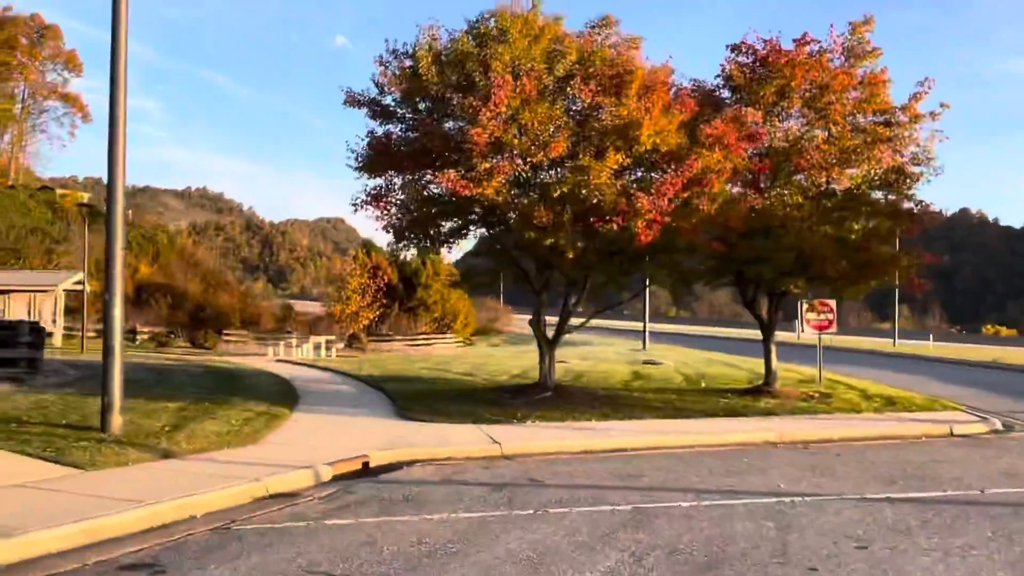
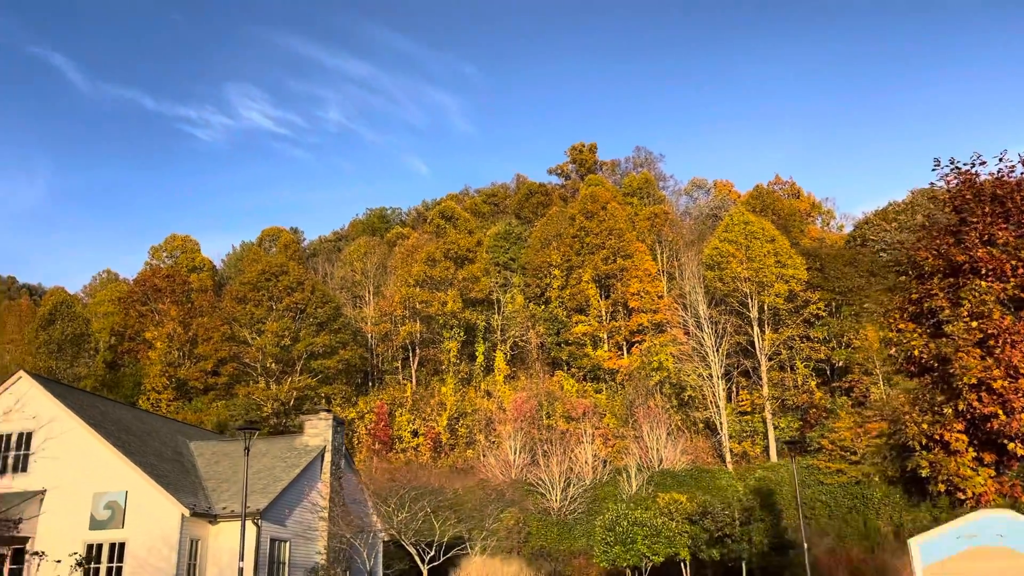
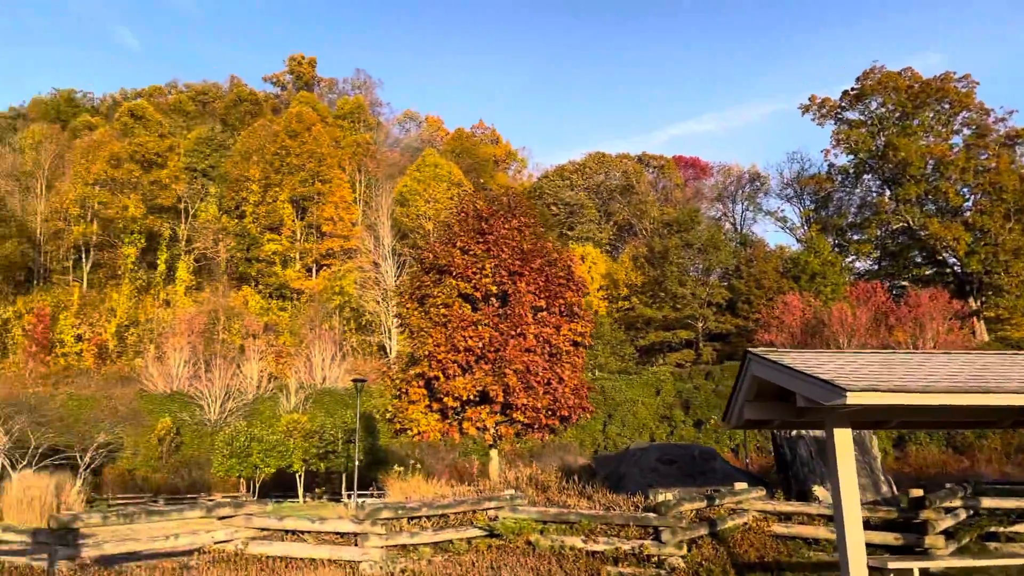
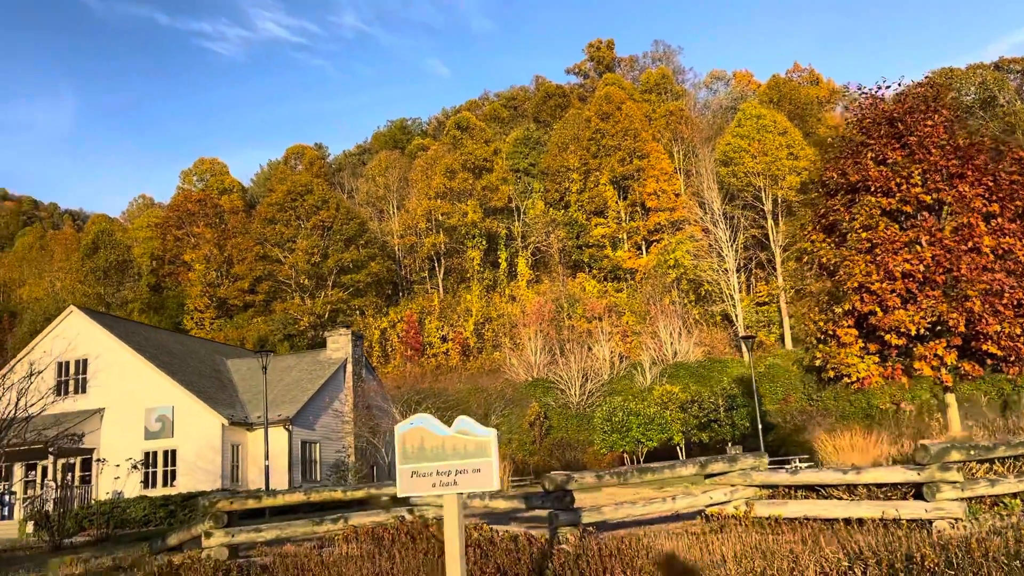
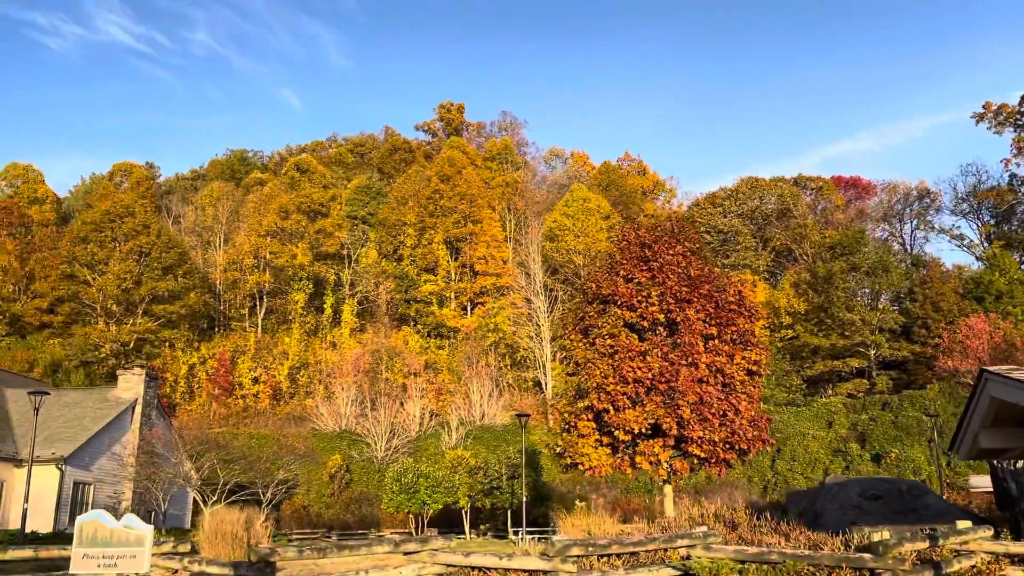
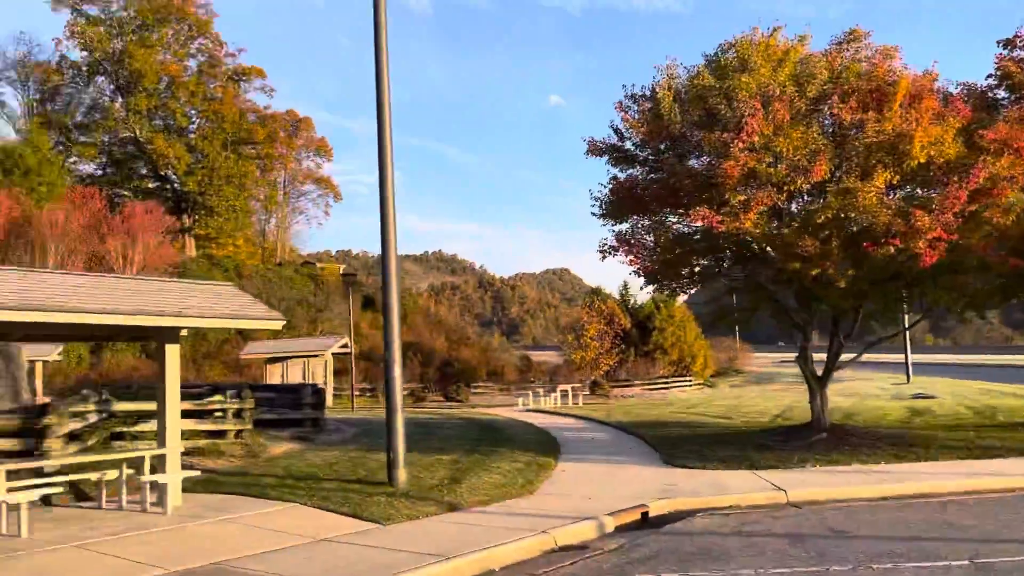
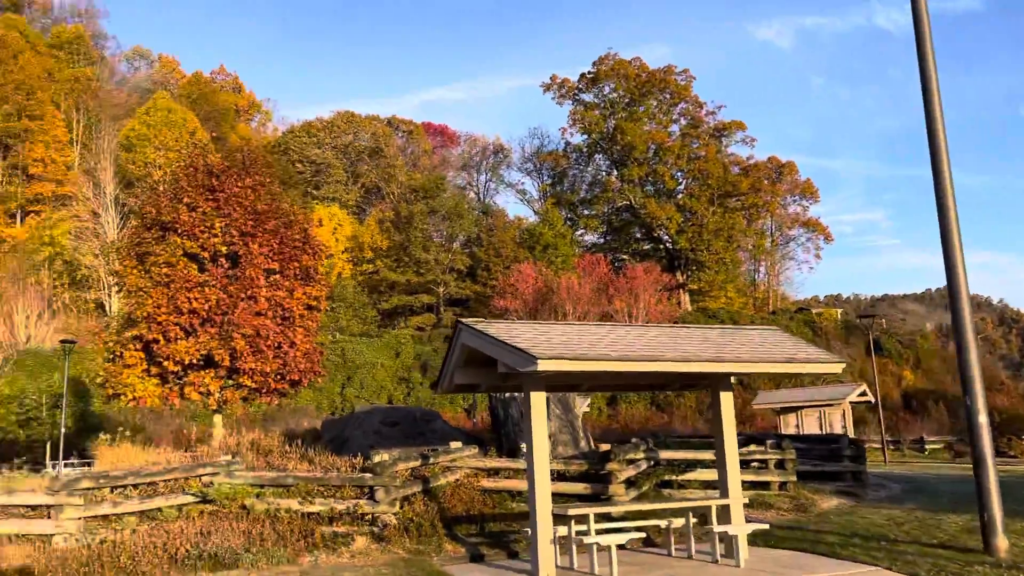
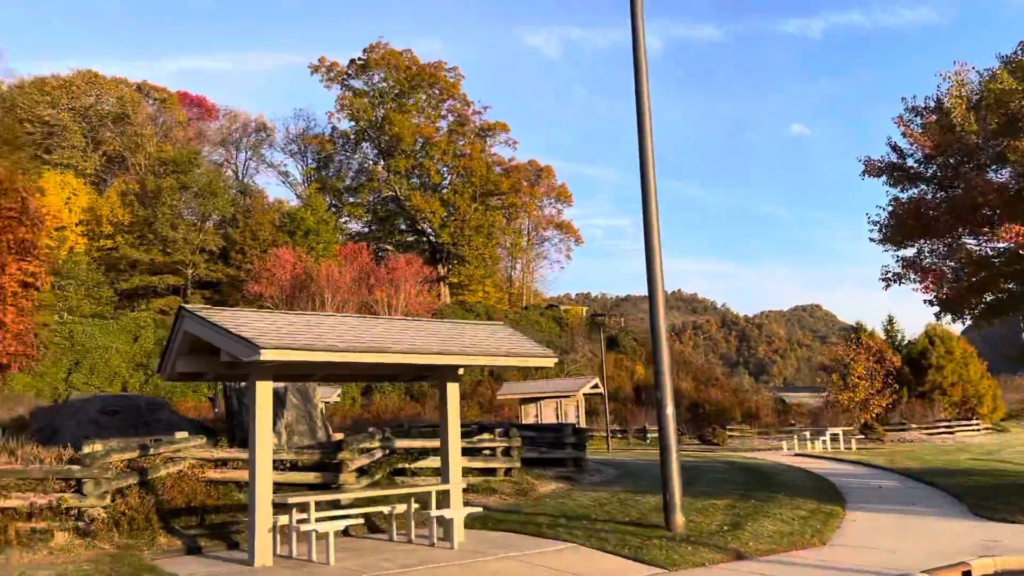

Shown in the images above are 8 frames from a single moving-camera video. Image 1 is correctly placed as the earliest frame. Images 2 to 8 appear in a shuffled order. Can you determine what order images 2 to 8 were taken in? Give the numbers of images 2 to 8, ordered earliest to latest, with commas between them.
6, 8, 7, 3, 5, 4, 2
